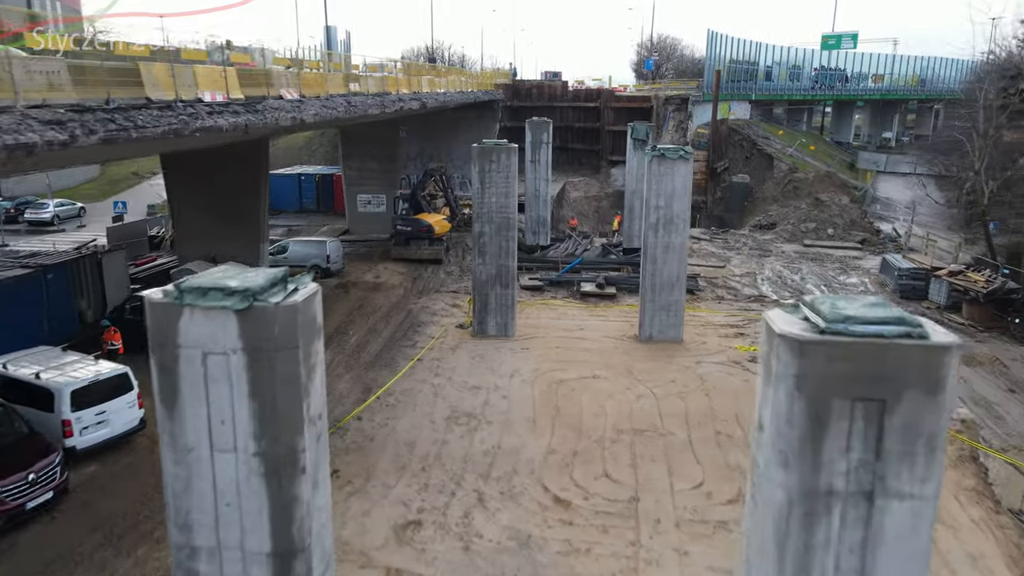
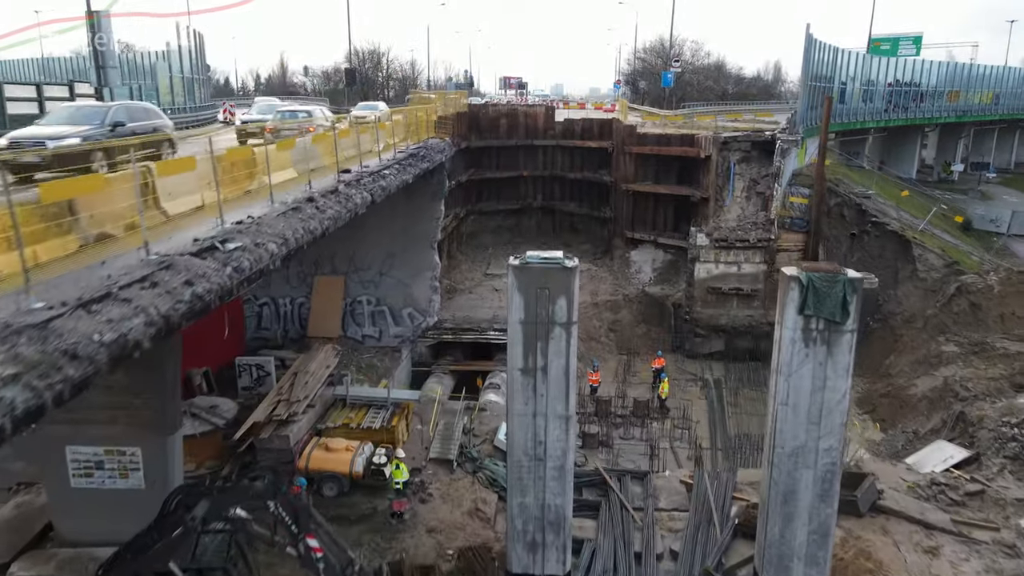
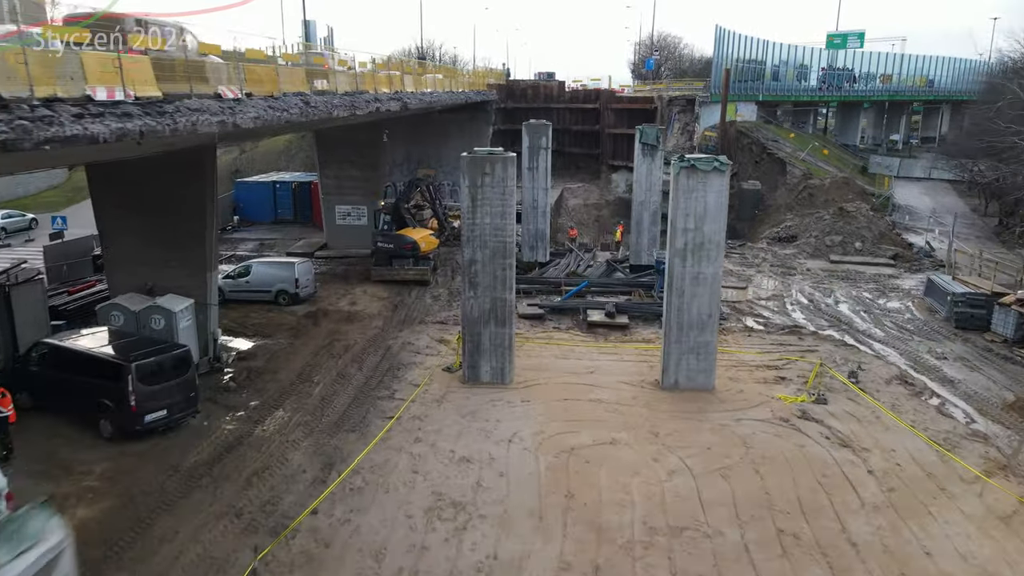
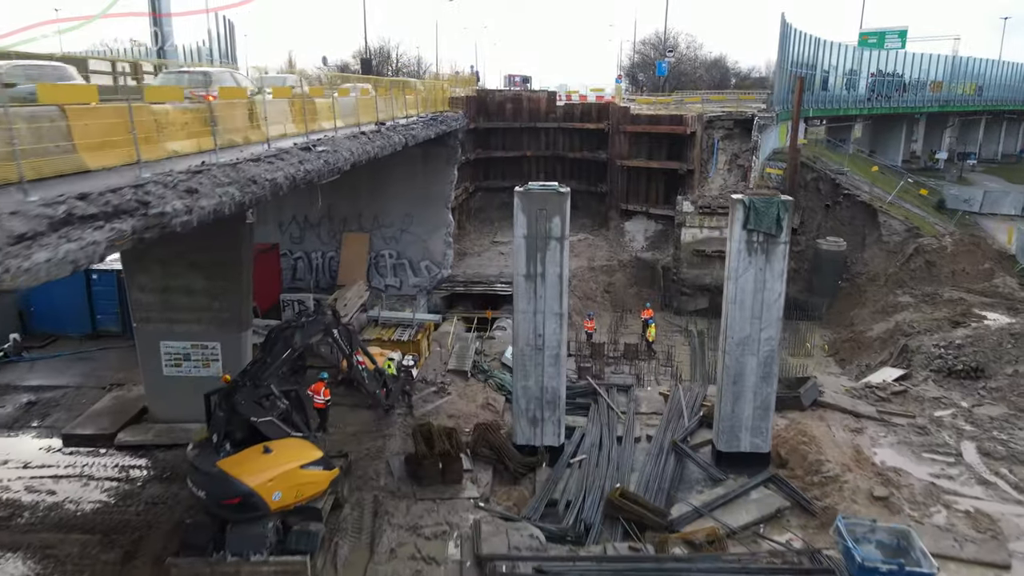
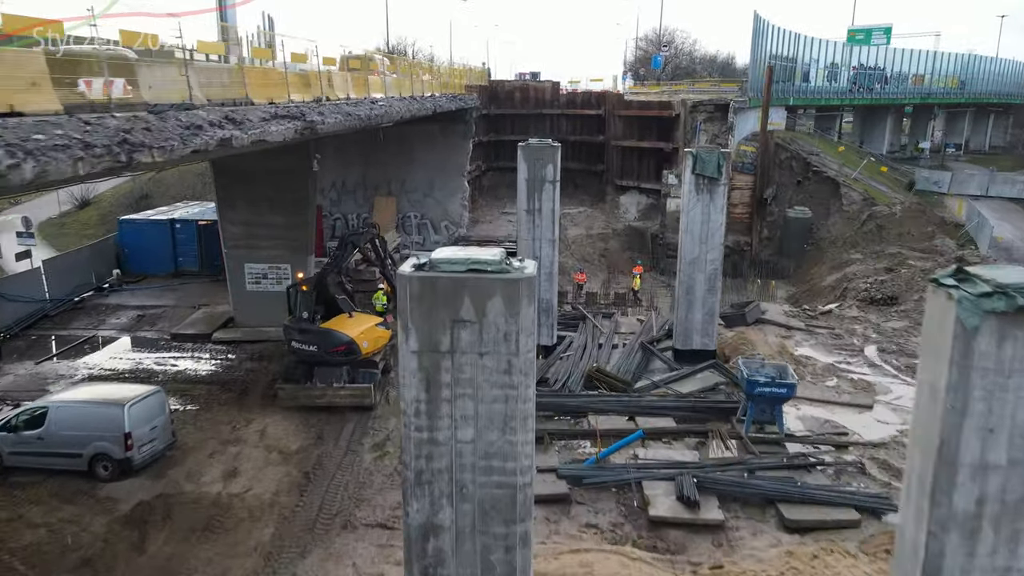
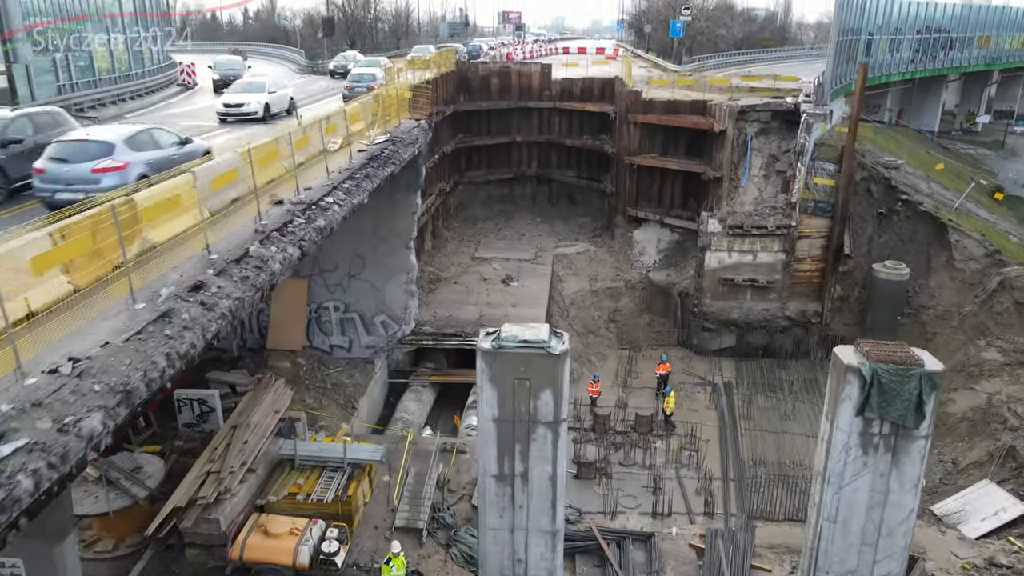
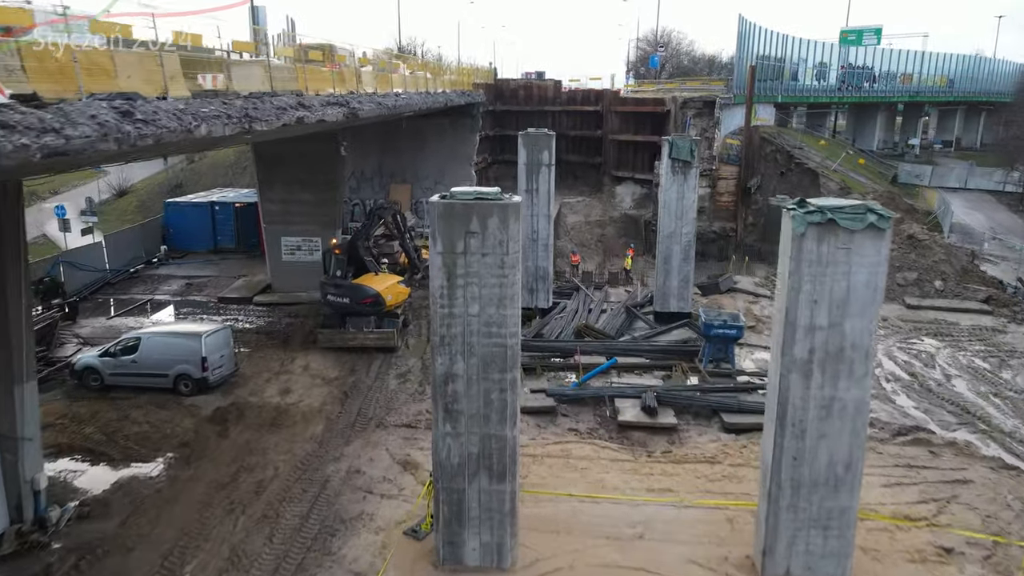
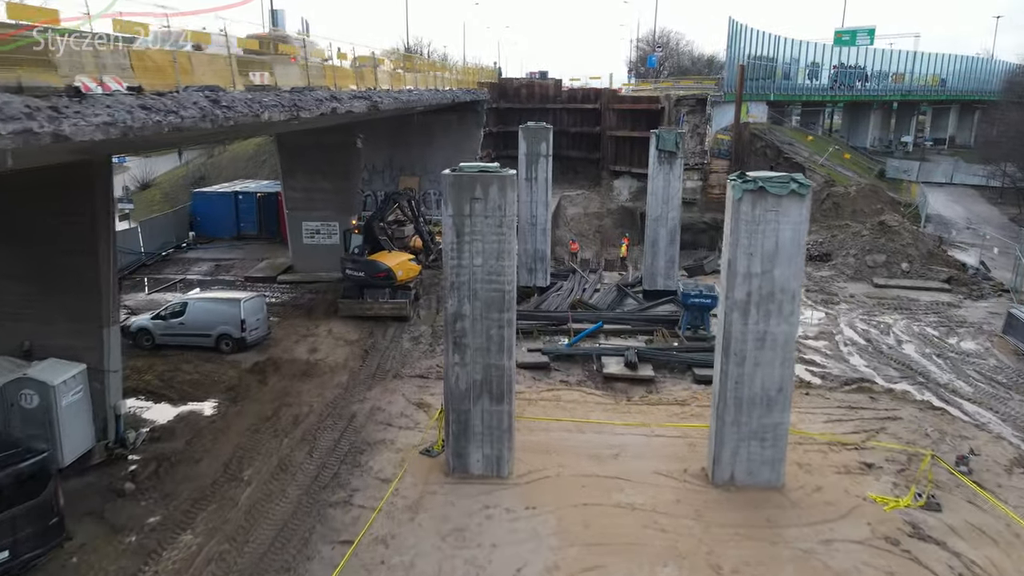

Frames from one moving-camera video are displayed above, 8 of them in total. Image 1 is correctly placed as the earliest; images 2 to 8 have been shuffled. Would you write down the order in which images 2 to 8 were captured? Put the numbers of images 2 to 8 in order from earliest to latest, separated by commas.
3, 8, 7, 5, 4, 2, 6
